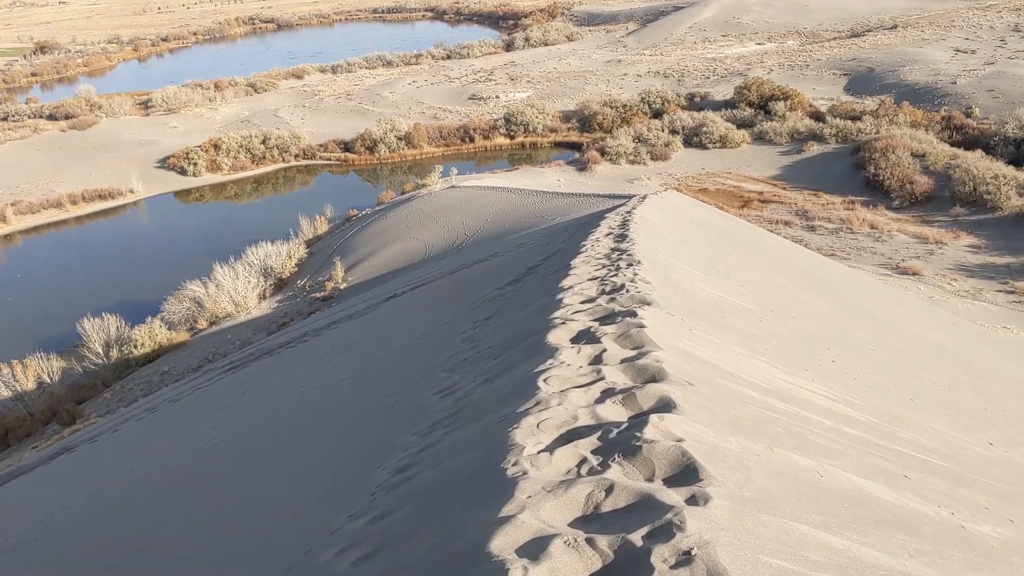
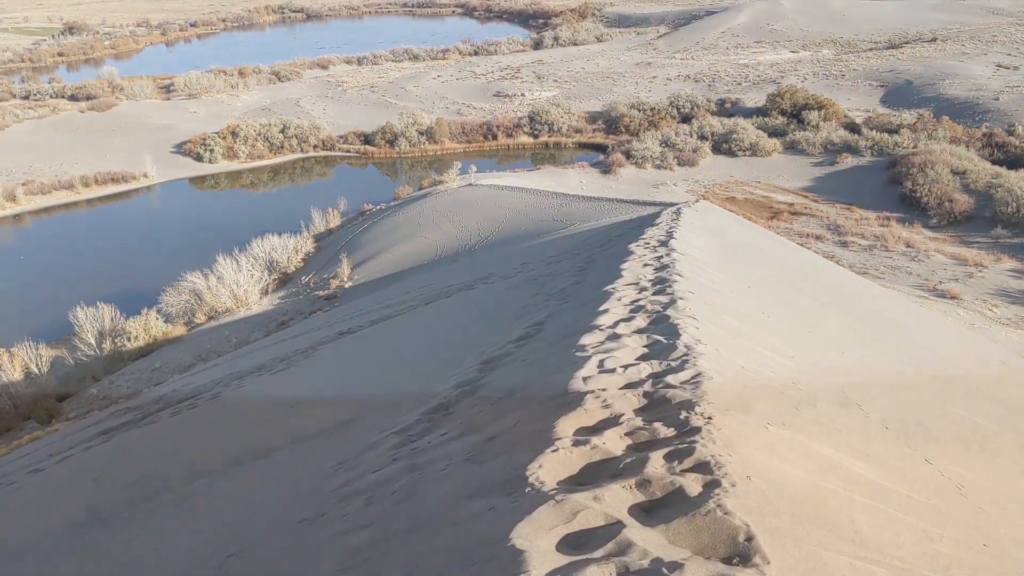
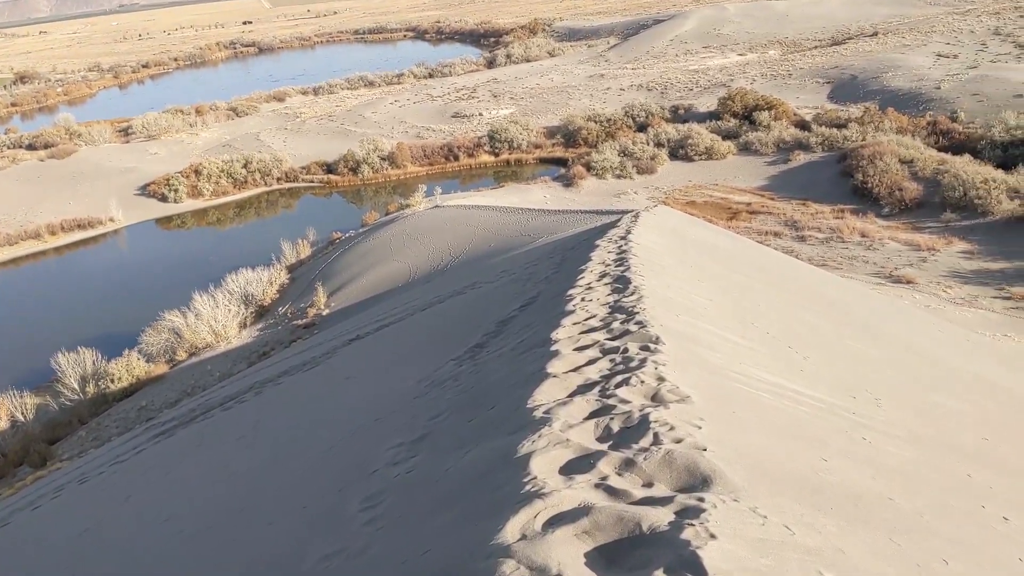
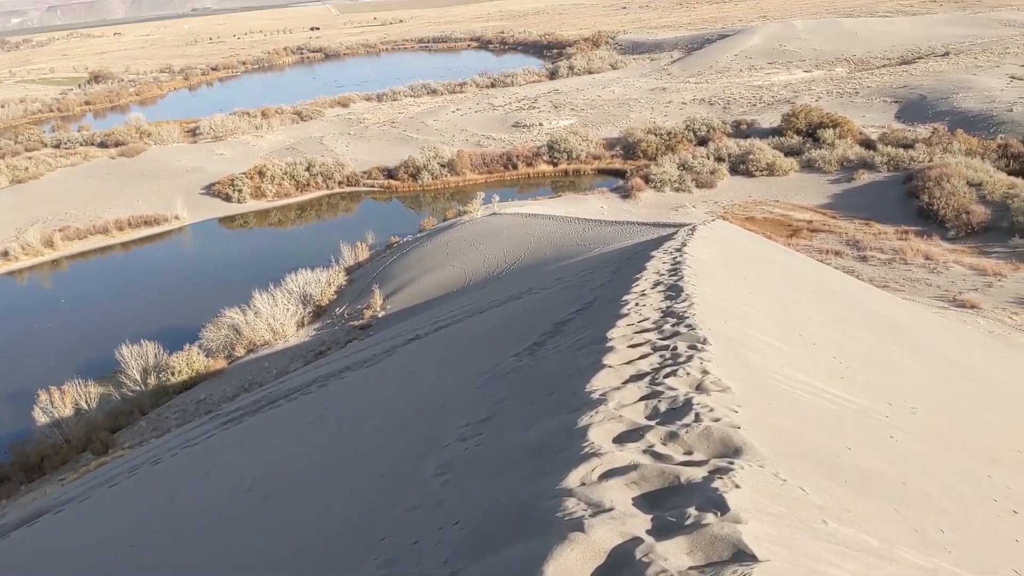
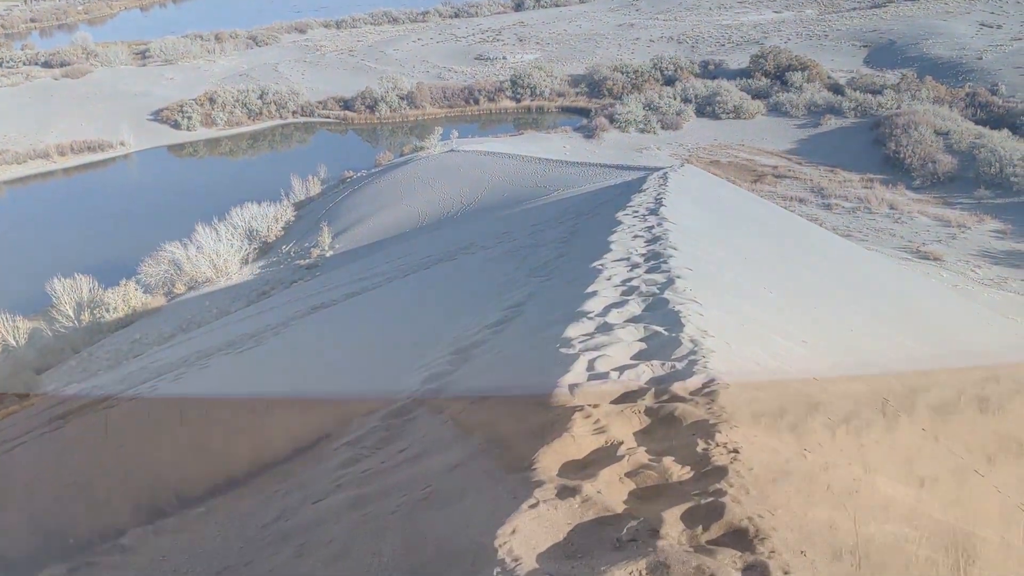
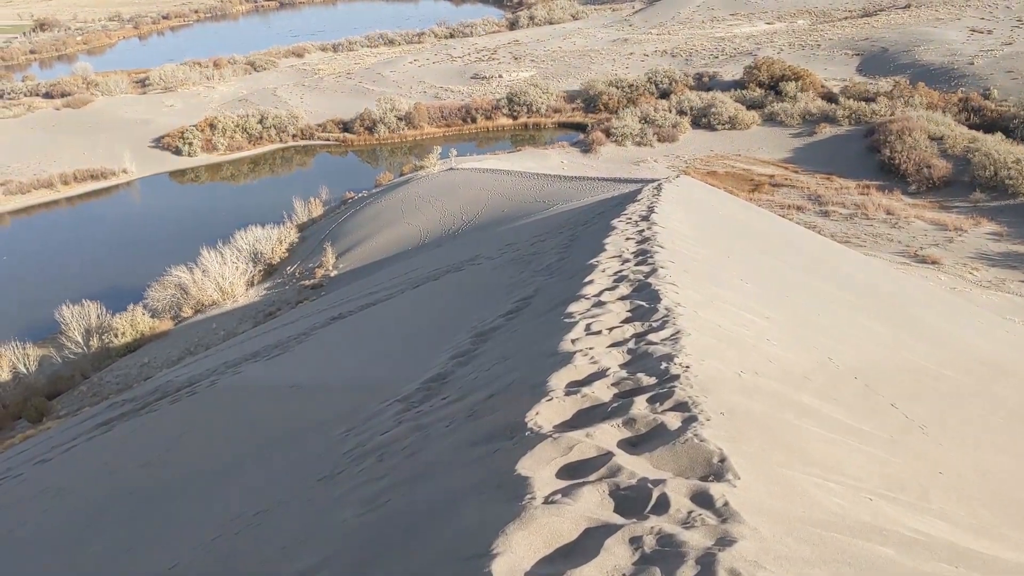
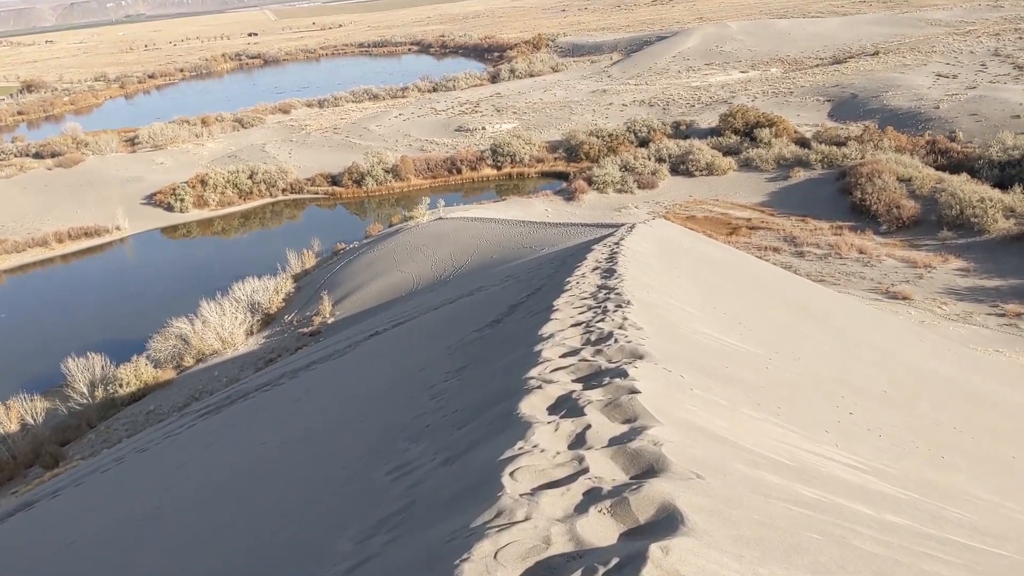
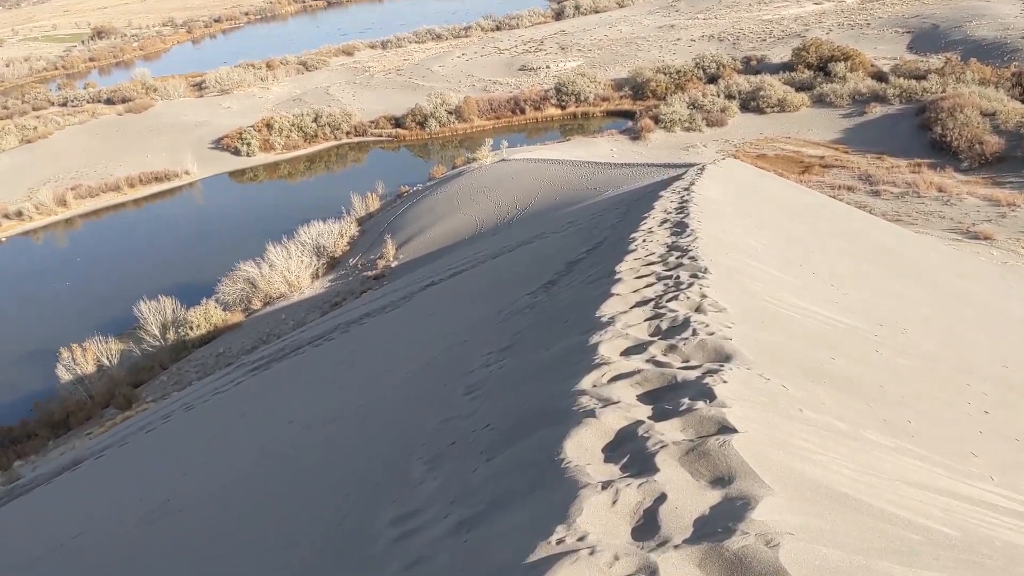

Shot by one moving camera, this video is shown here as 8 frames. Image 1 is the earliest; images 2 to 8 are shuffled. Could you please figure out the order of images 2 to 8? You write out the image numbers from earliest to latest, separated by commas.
7, 8, 4, 3, 6, 2, 5
